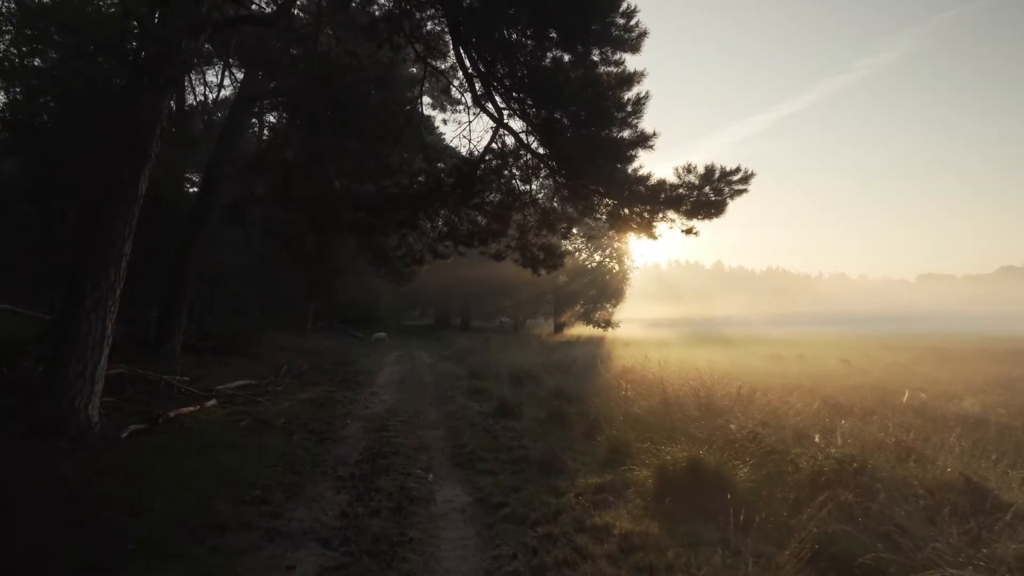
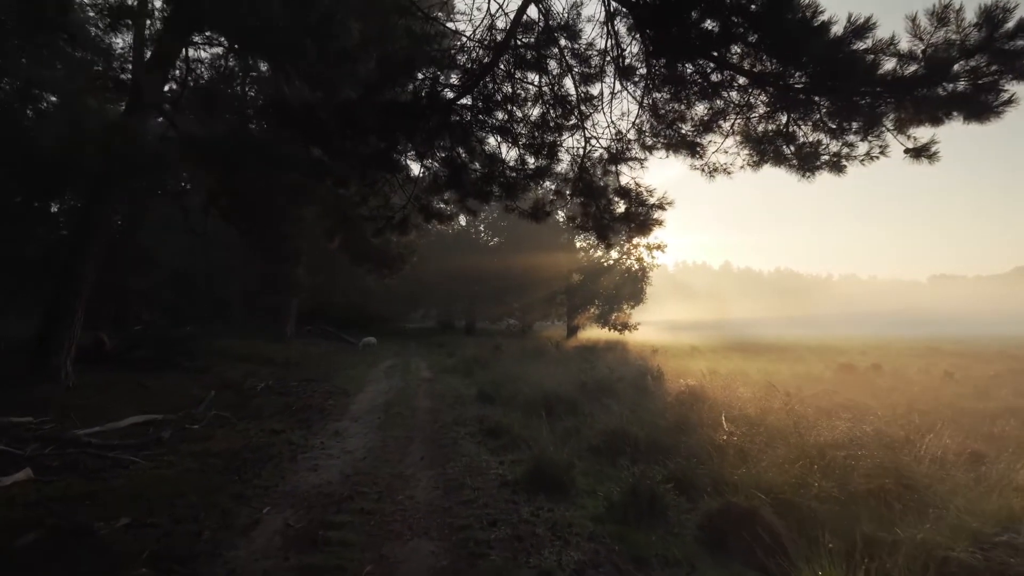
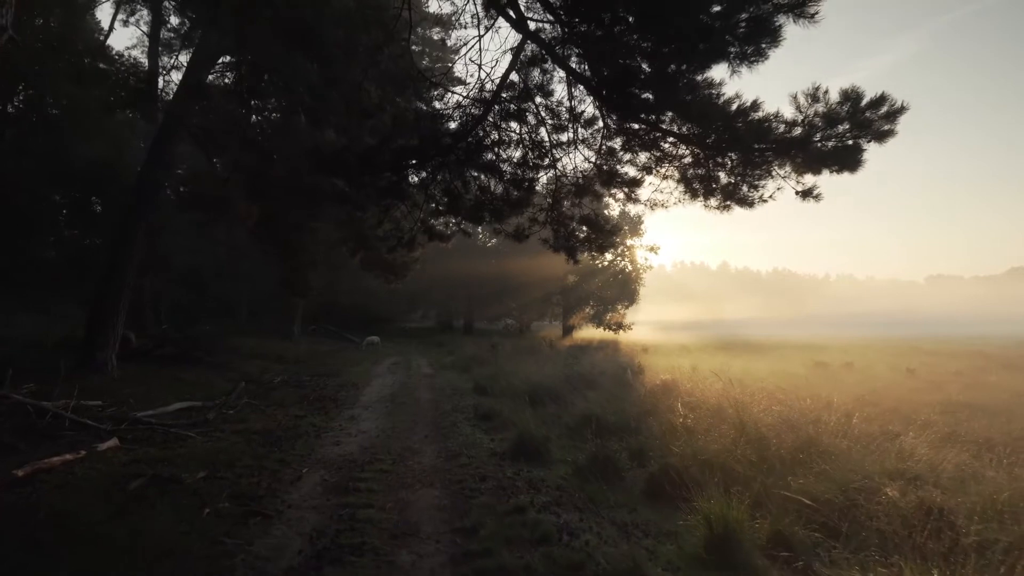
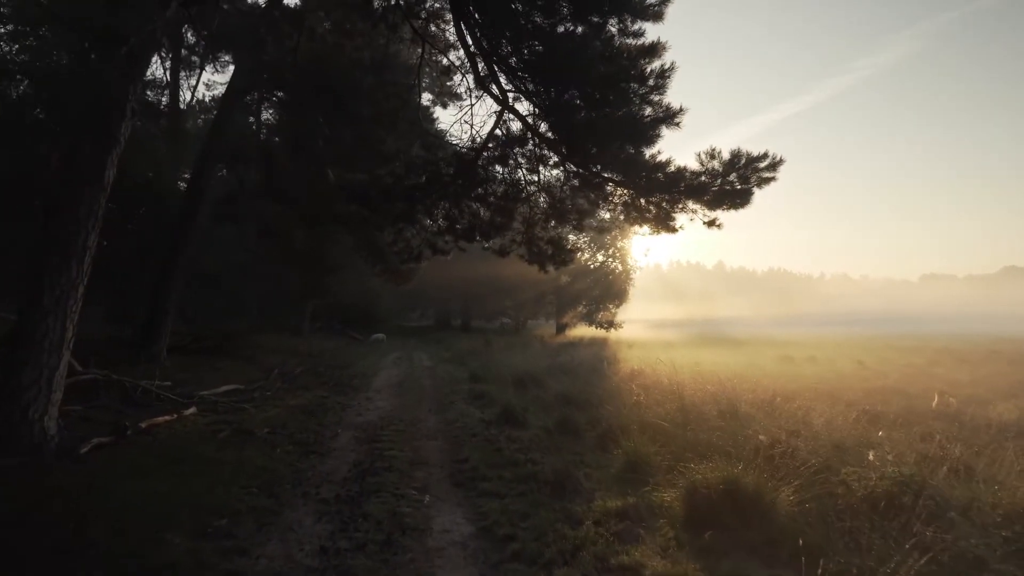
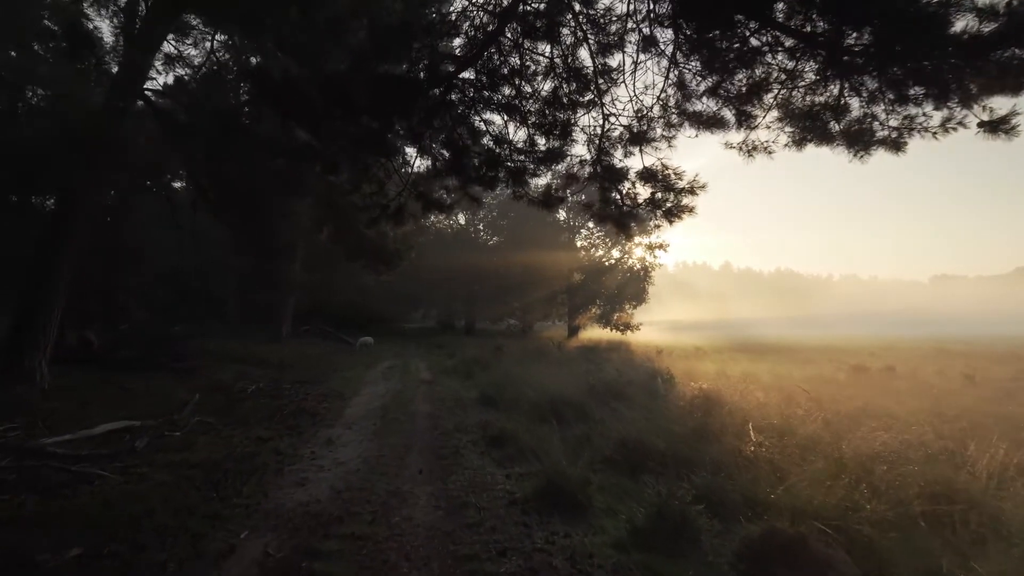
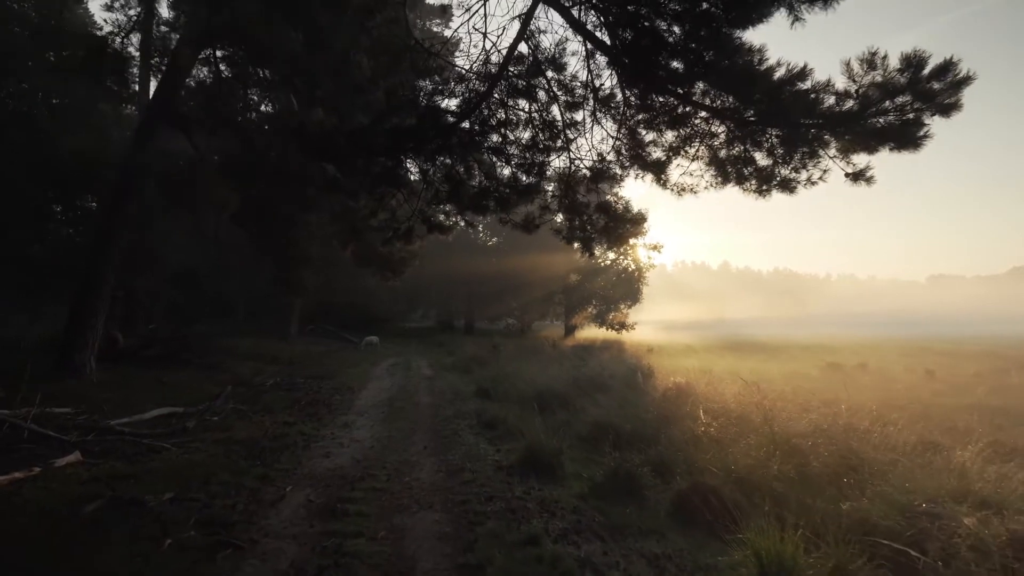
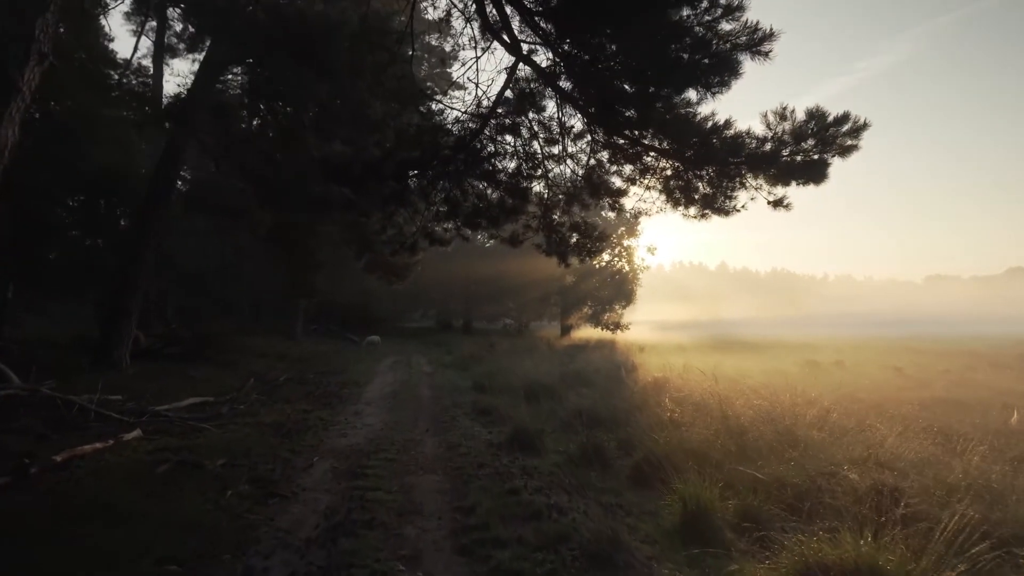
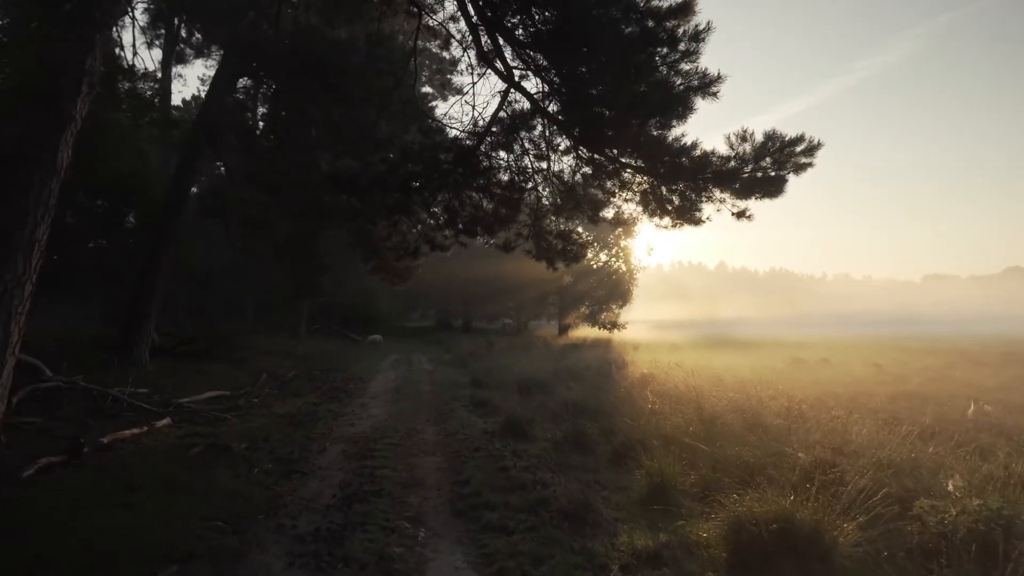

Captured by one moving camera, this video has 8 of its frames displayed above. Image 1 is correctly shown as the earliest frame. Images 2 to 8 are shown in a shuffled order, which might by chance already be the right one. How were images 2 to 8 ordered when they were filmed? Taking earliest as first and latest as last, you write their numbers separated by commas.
4, 8, 7, 3, 6, 2, 5
